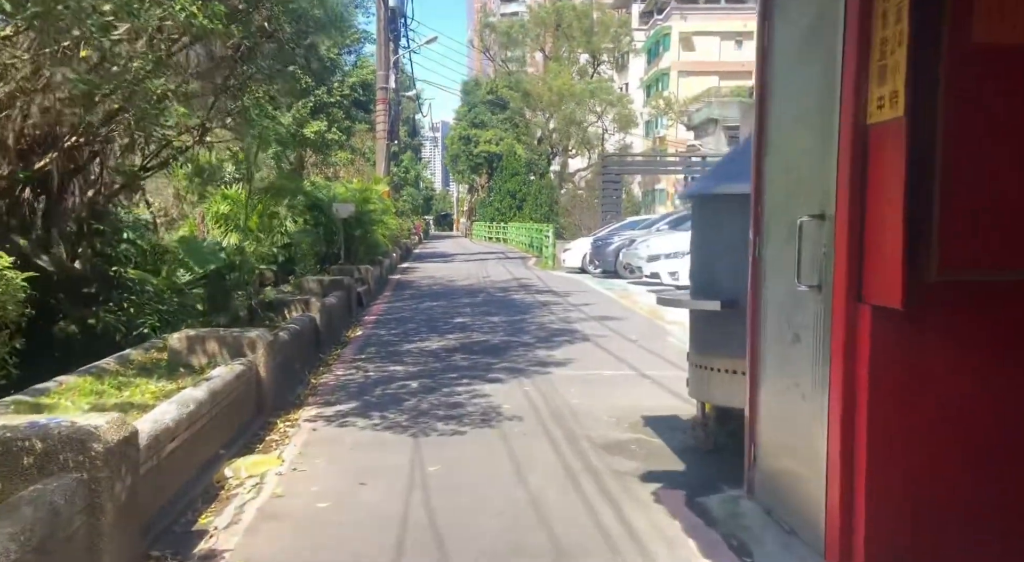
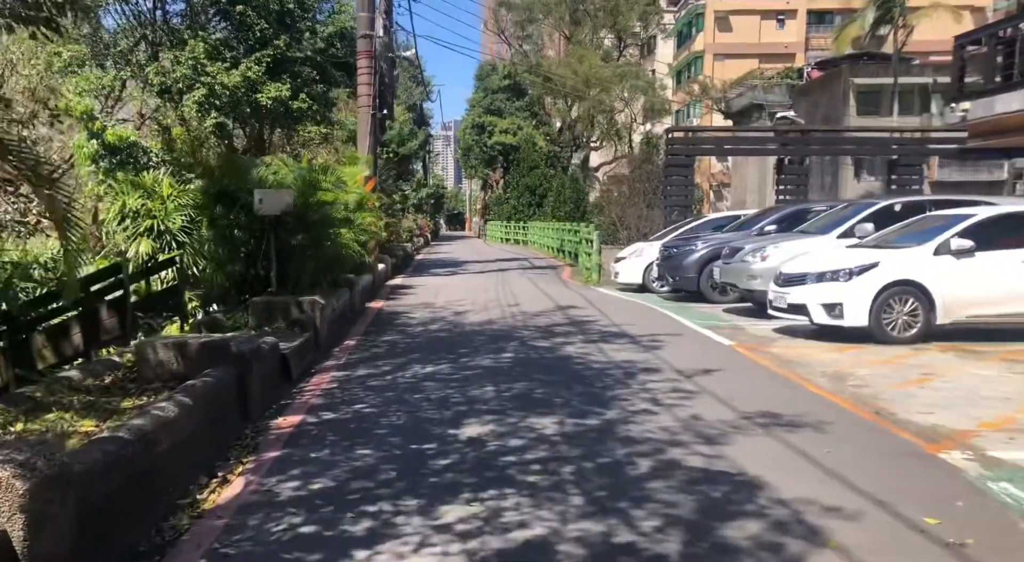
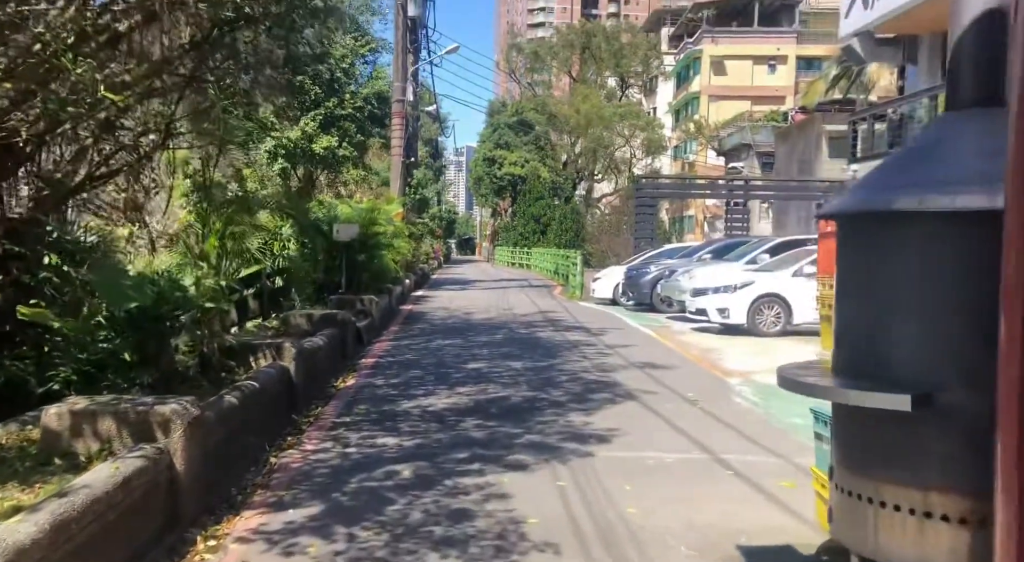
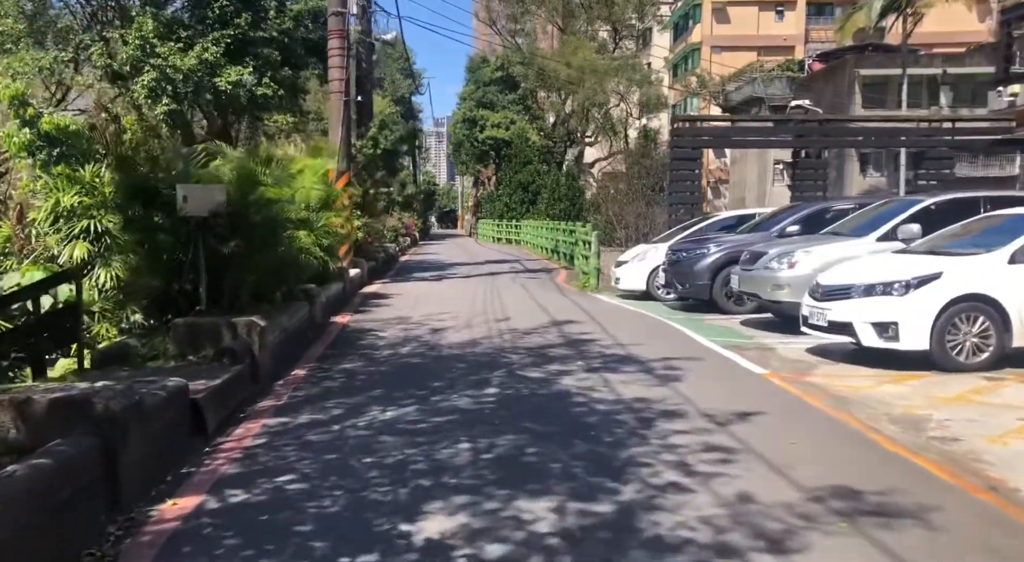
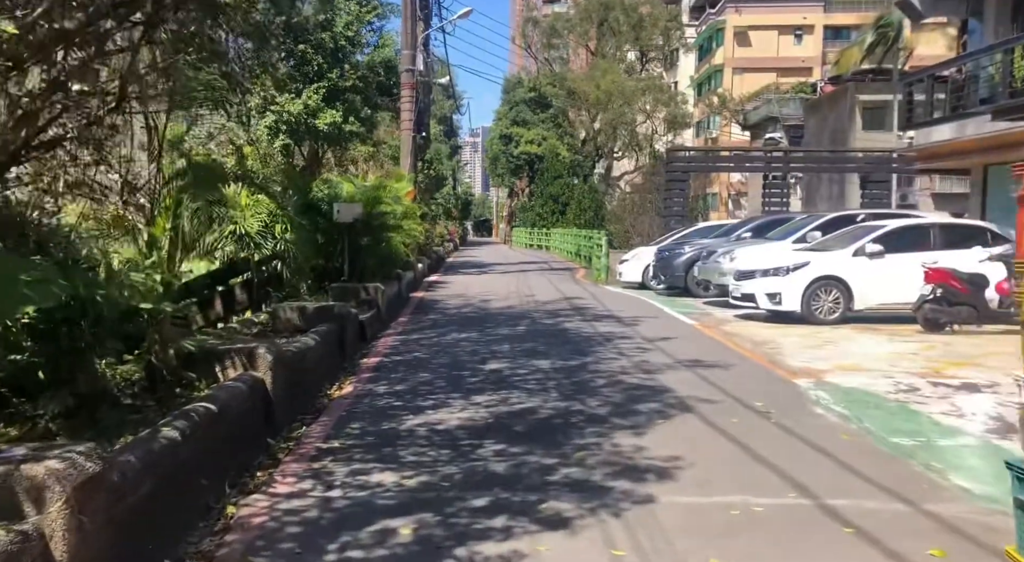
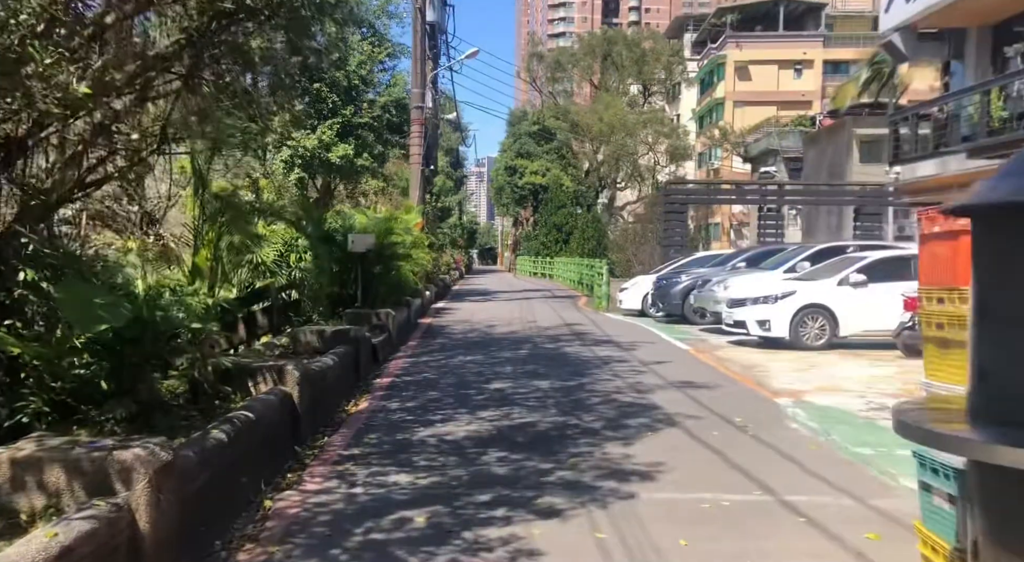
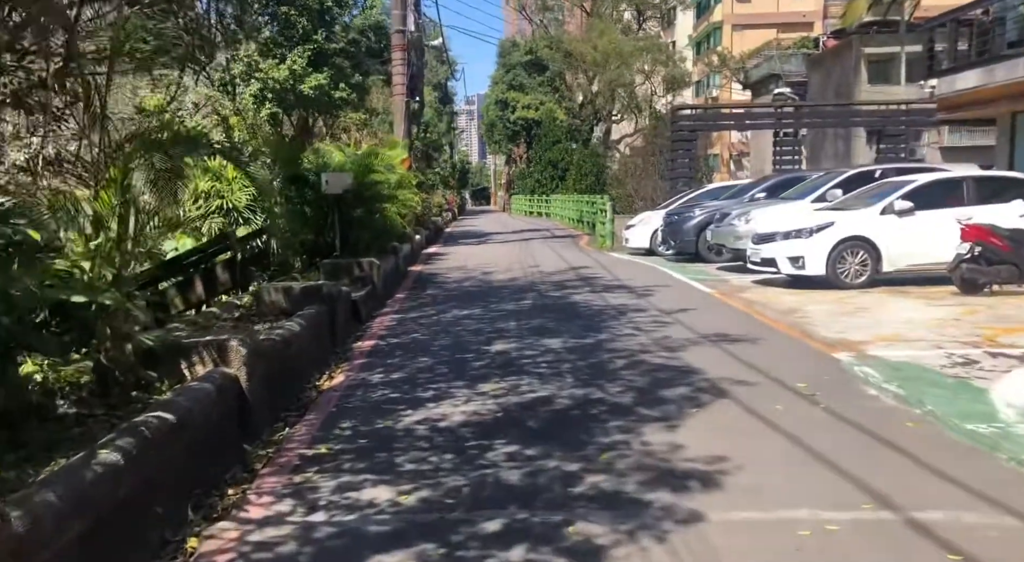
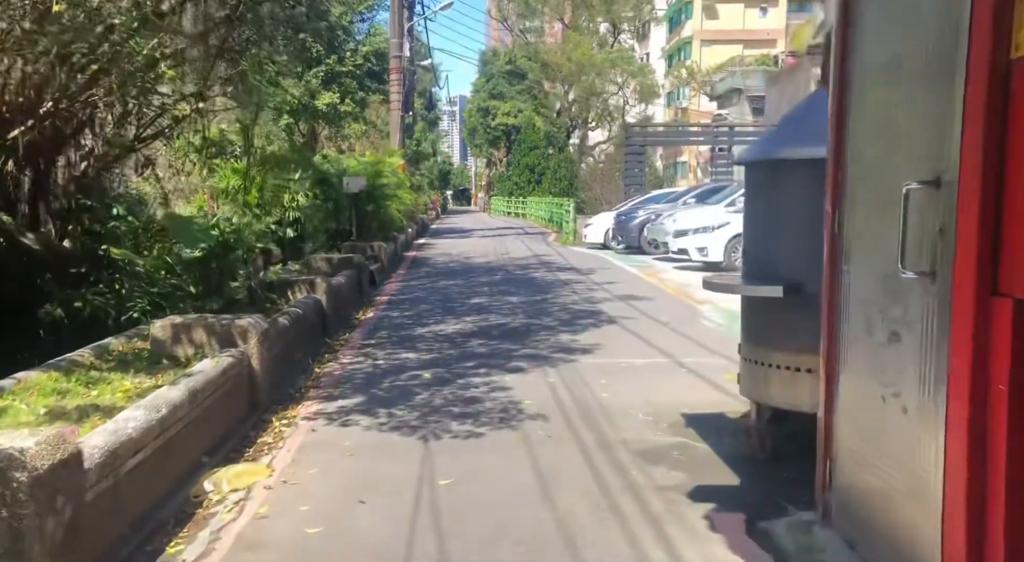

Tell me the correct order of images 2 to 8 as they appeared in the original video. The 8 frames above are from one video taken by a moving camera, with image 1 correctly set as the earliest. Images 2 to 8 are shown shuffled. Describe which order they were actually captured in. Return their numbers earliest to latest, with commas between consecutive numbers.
8, 3, 6, 5, 7, 2, 4
